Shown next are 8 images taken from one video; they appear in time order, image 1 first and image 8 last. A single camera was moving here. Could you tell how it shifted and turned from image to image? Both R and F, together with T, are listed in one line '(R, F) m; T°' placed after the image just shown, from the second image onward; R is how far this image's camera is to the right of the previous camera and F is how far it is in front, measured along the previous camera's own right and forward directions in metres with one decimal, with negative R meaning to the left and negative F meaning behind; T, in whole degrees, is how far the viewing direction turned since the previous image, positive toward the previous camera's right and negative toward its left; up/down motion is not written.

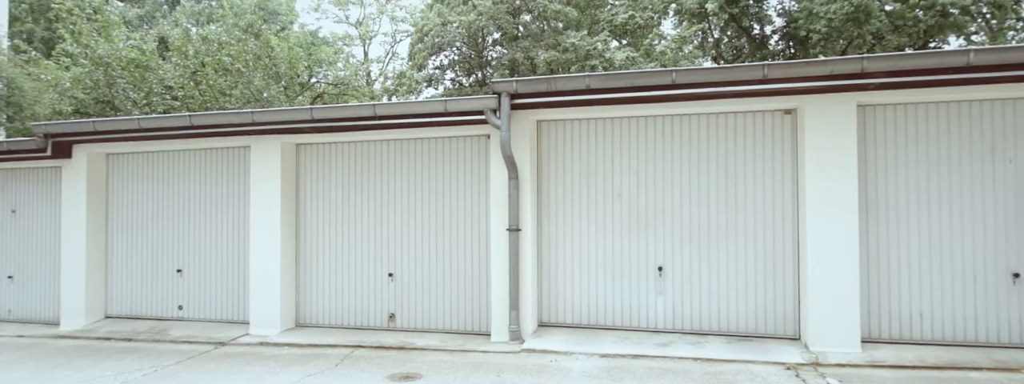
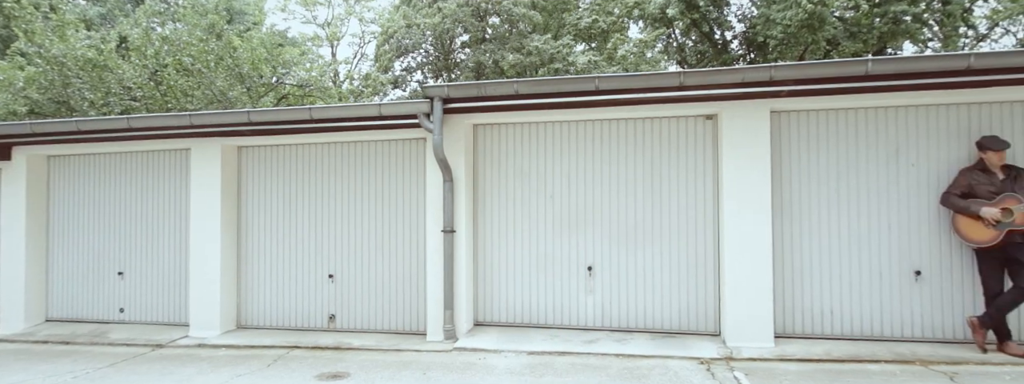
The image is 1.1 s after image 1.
(+0.5, -0.1) m; +2°
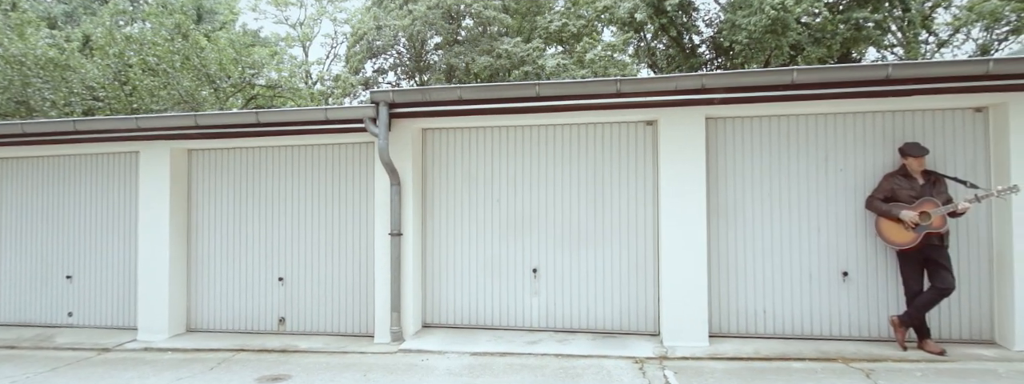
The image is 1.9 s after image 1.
(+0.4, -0.1) m; +2°
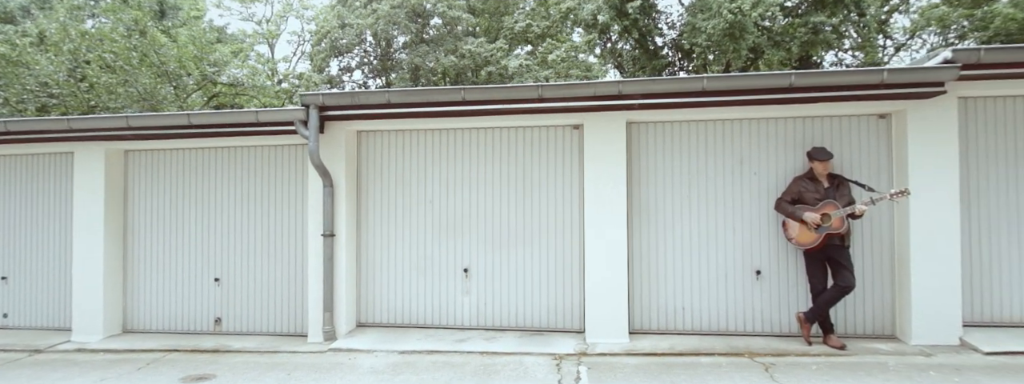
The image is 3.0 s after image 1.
(+0.5, -0.1) m; +2°
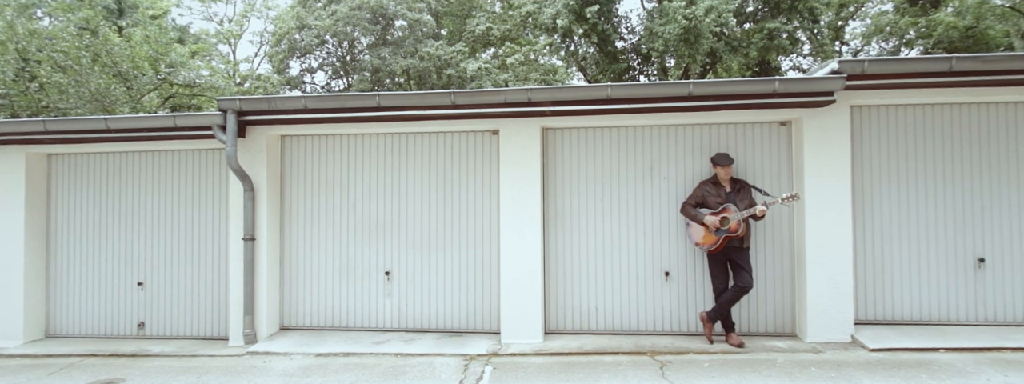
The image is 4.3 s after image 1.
(+0.7, -0.1) m; +2°
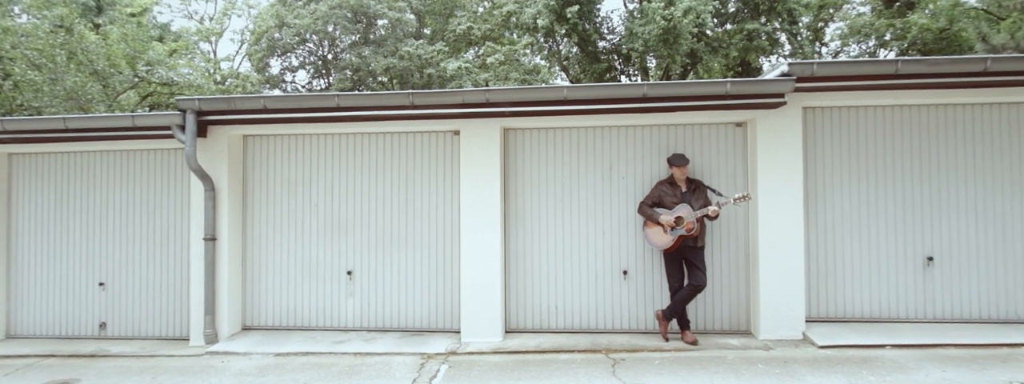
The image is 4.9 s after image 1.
(+0.3, 0.0) m; +1°
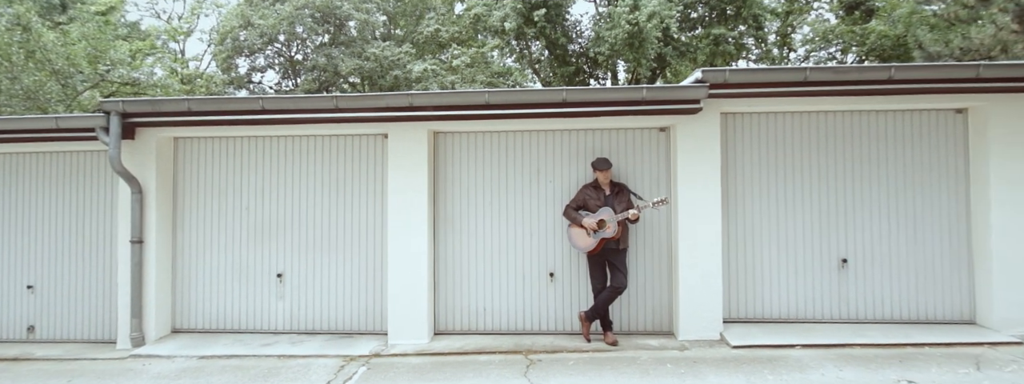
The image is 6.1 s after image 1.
(+0.6, -0.1) m; +1°
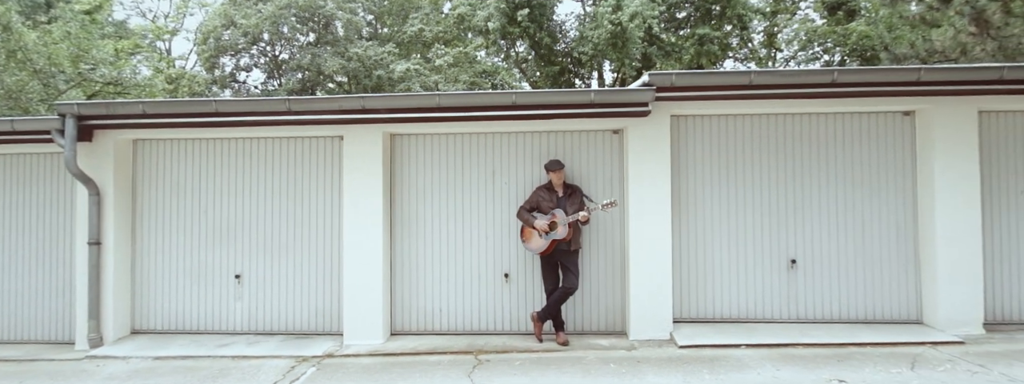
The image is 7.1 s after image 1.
(+0.4, 0.0) m; 0°
